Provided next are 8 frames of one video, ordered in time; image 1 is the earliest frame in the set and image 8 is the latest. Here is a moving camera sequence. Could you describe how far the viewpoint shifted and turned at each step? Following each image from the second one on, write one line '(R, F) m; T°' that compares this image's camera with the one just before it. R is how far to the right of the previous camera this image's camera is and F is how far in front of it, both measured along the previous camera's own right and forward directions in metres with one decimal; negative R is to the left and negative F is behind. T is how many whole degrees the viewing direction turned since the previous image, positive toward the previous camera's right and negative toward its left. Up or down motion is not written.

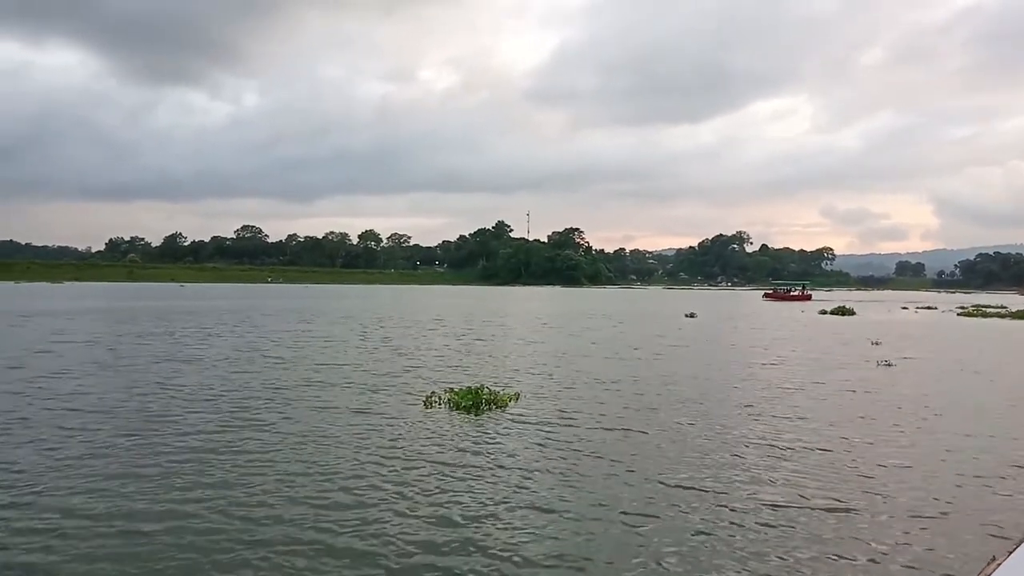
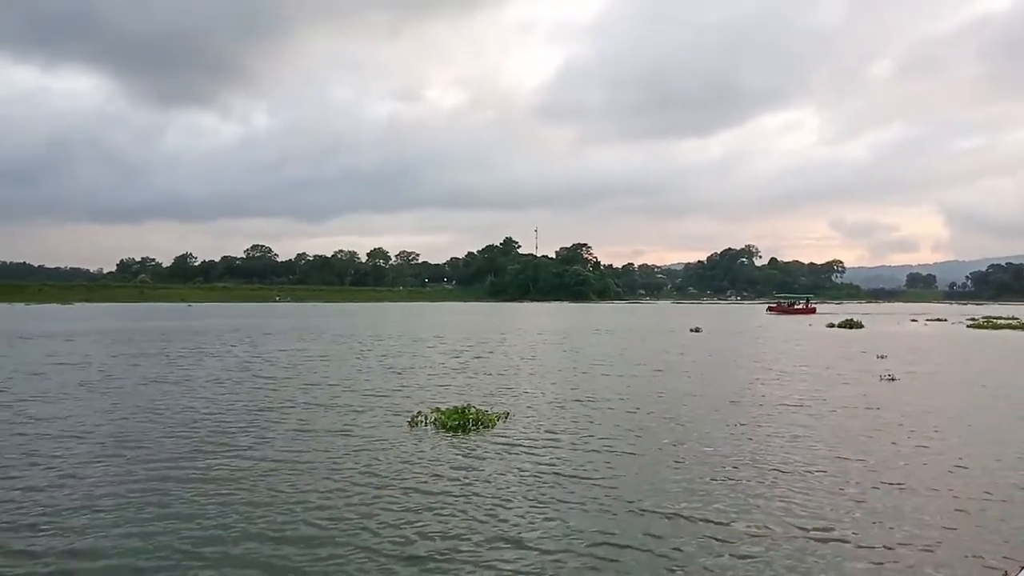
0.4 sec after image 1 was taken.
(+0.9, +0.9) m; -1°
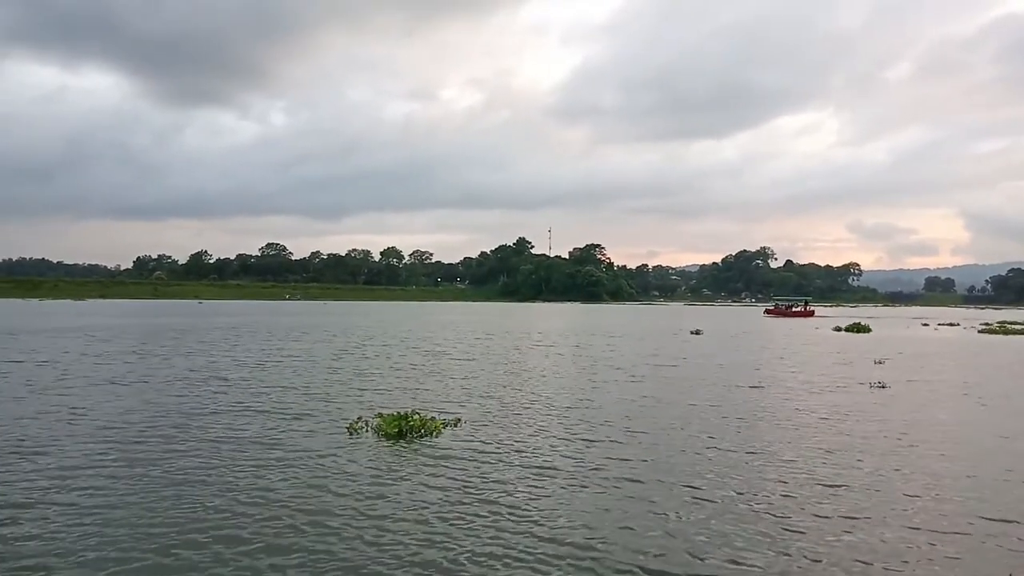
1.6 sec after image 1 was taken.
(+2.6, +2.5) m; -1°
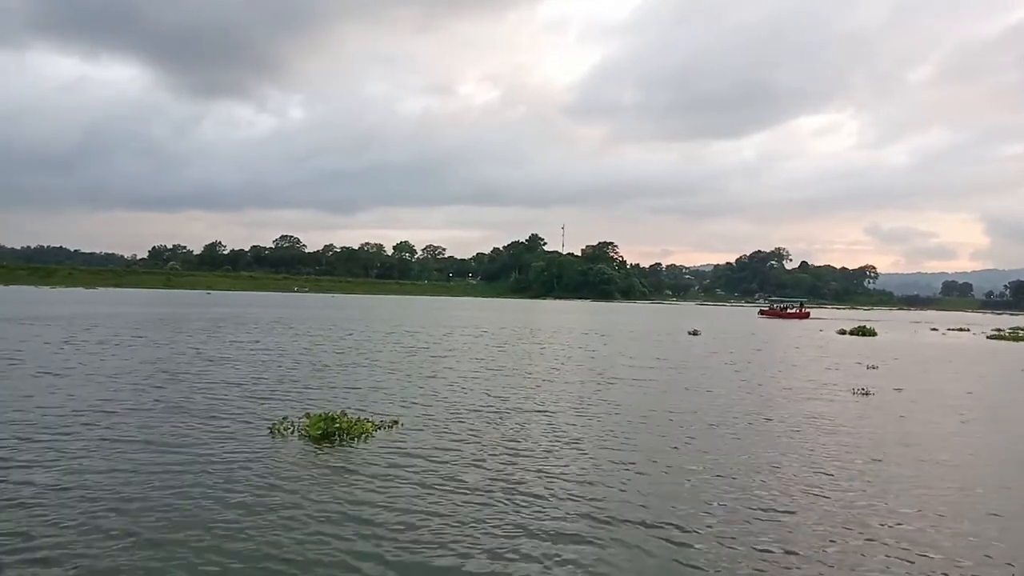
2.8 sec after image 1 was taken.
(+2.7, +2.5) m; -1°
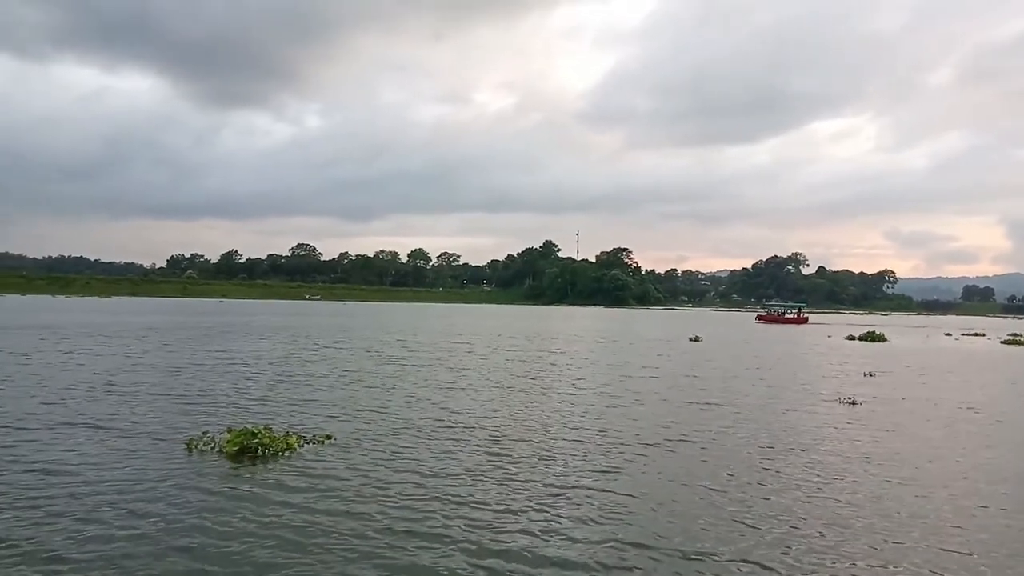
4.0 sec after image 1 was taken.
(+2.6, +2.5) m; -1°
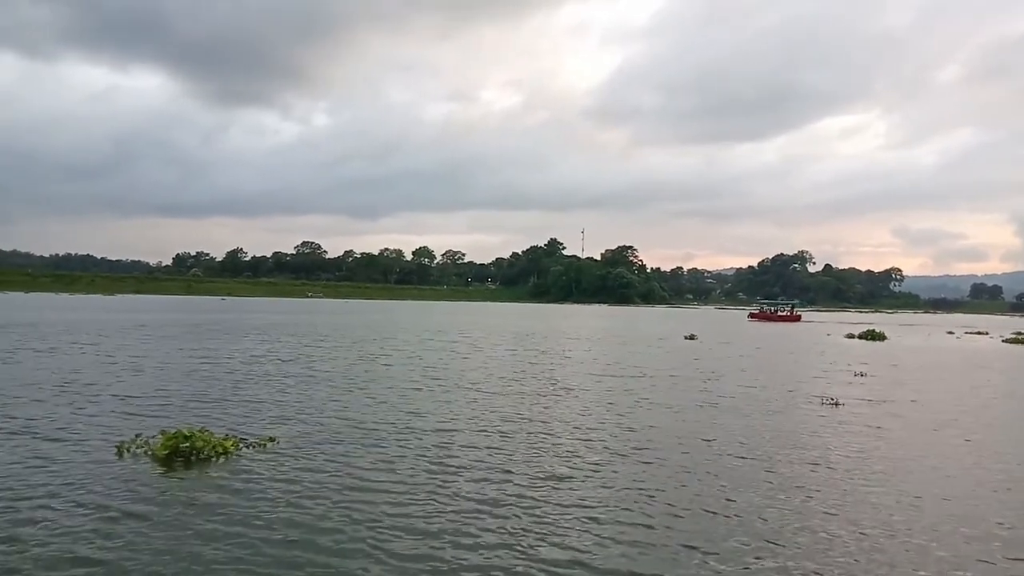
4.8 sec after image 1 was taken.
(+1.7, +1.6) m; 0°
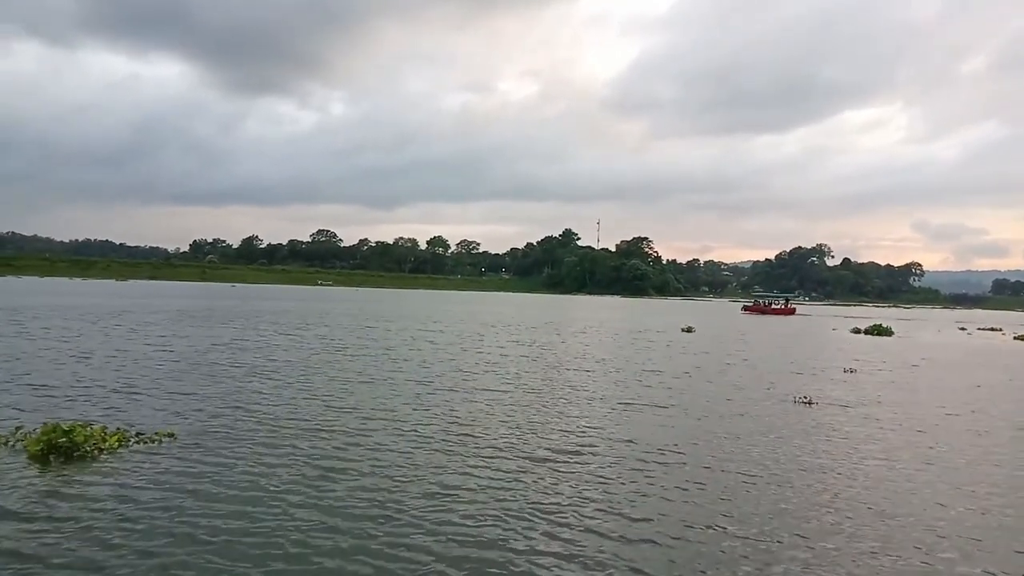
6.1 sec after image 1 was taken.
(+2.8, +2.6) m; -1°
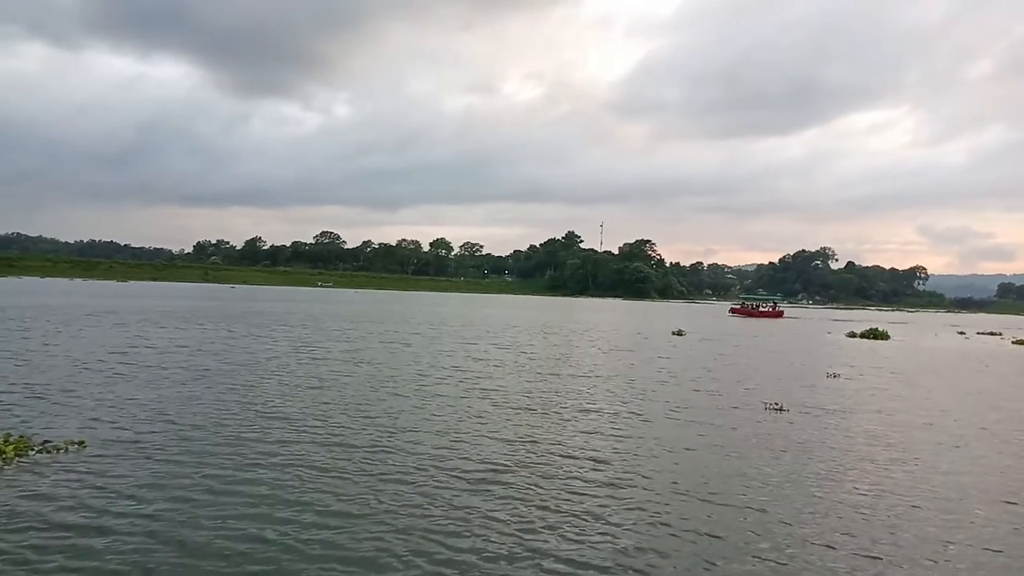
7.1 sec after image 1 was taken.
(+1.9, +1.8) m; 0°
